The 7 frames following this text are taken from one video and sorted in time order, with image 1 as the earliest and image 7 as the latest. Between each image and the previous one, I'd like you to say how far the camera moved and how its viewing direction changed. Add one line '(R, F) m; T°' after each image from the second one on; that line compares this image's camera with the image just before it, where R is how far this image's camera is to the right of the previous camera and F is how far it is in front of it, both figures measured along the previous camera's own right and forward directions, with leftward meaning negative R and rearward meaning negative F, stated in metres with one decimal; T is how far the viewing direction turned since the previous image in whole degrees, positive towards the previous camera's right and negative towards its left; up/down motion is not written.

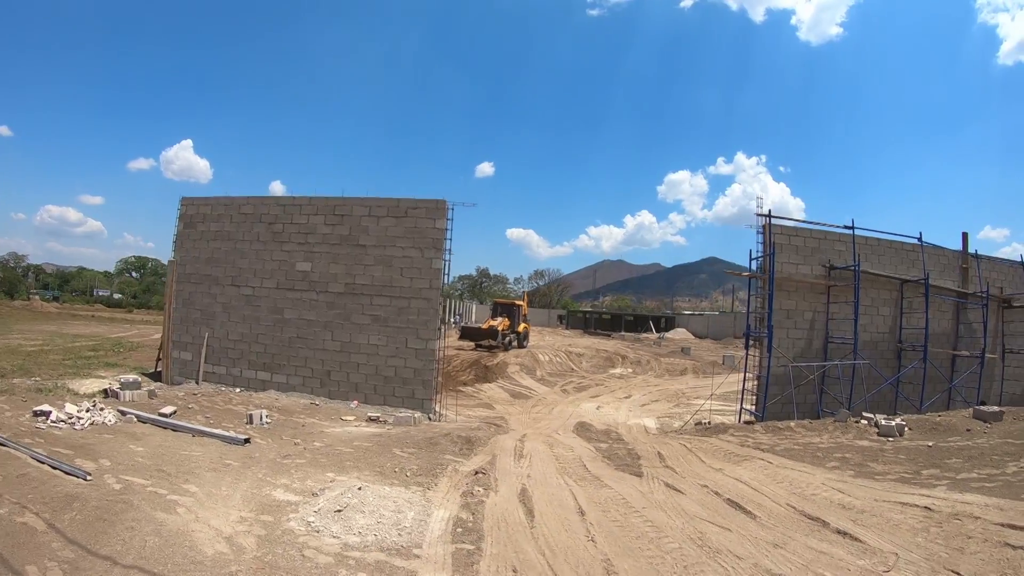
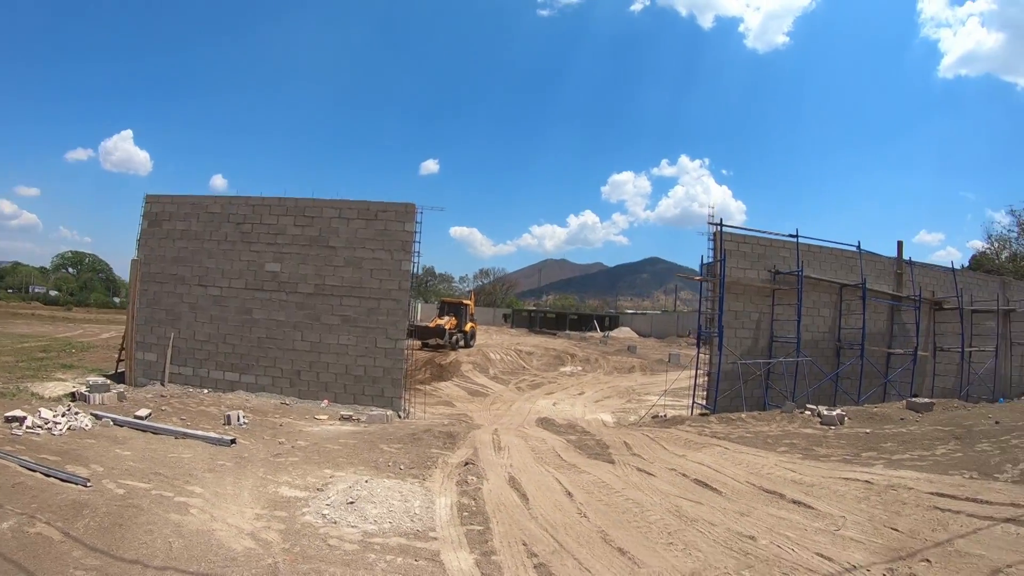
(-0.6, -0.4) m; +6°
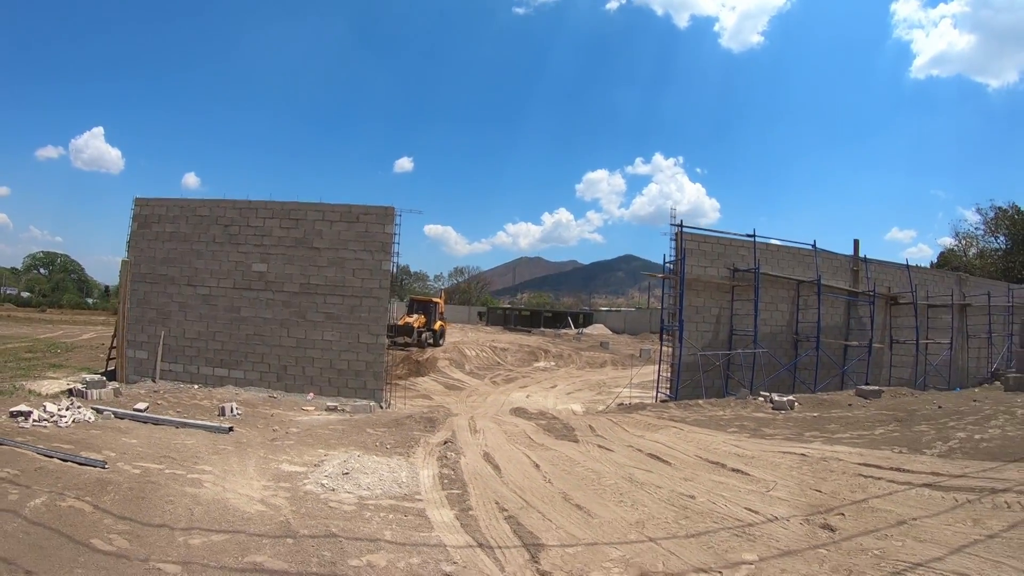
(0.0, -0.8) m; +3°
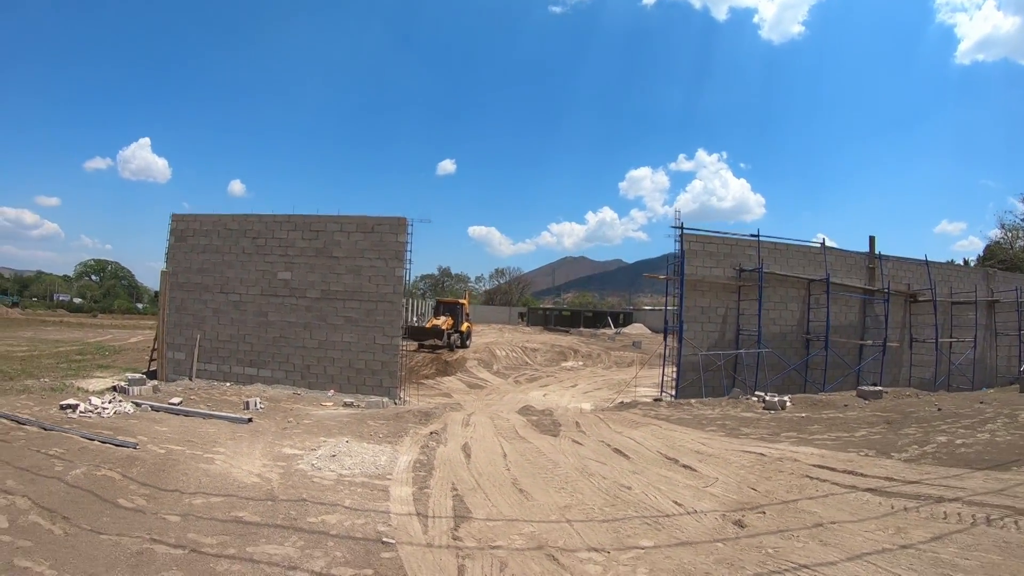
(+1.0, -0.7) m; -5°
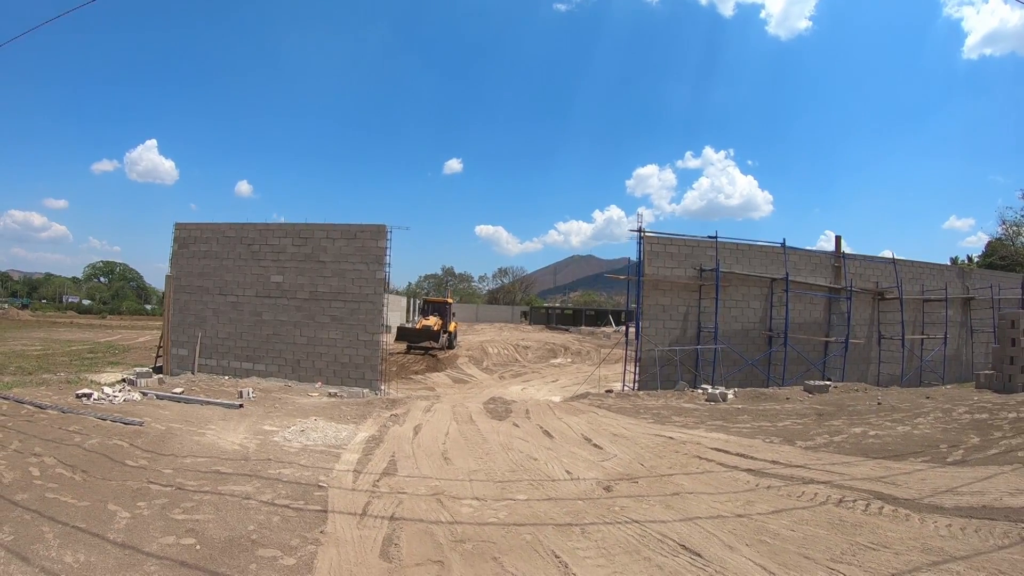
(+1.1, -1.3) m; -1°
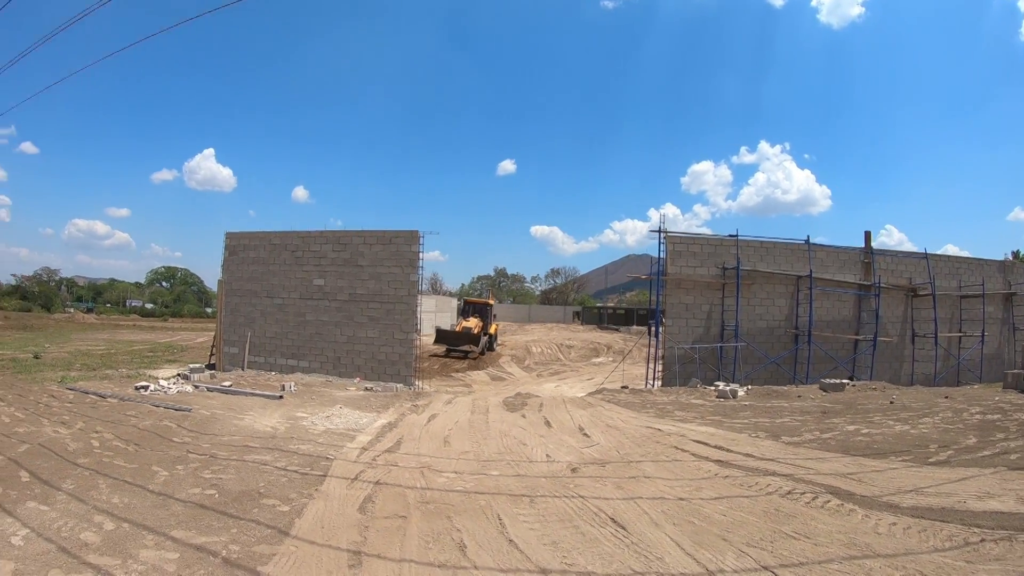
(+1.0, -0.7) m; -6°
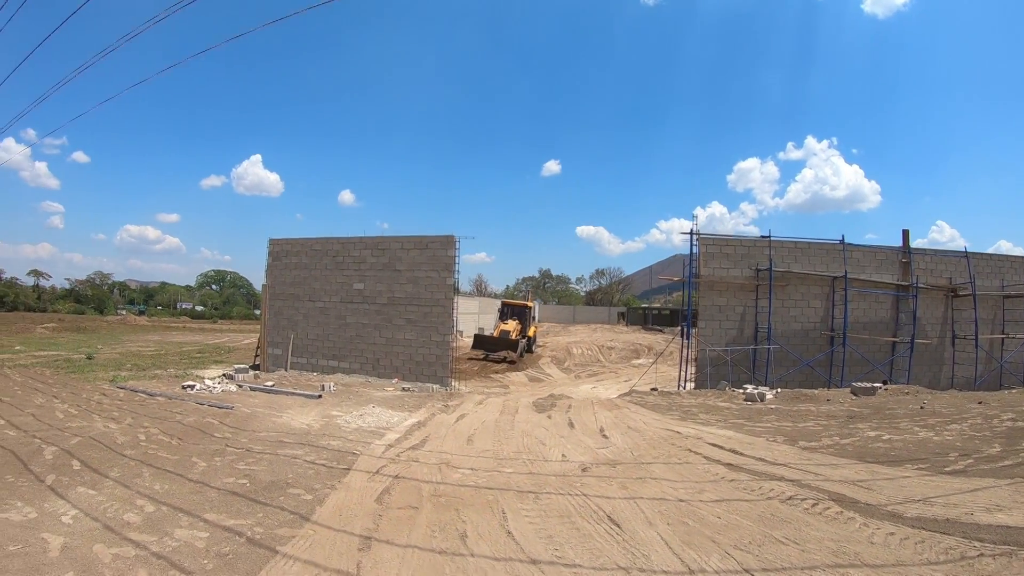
(+0.4, -0.3) m; -5°
